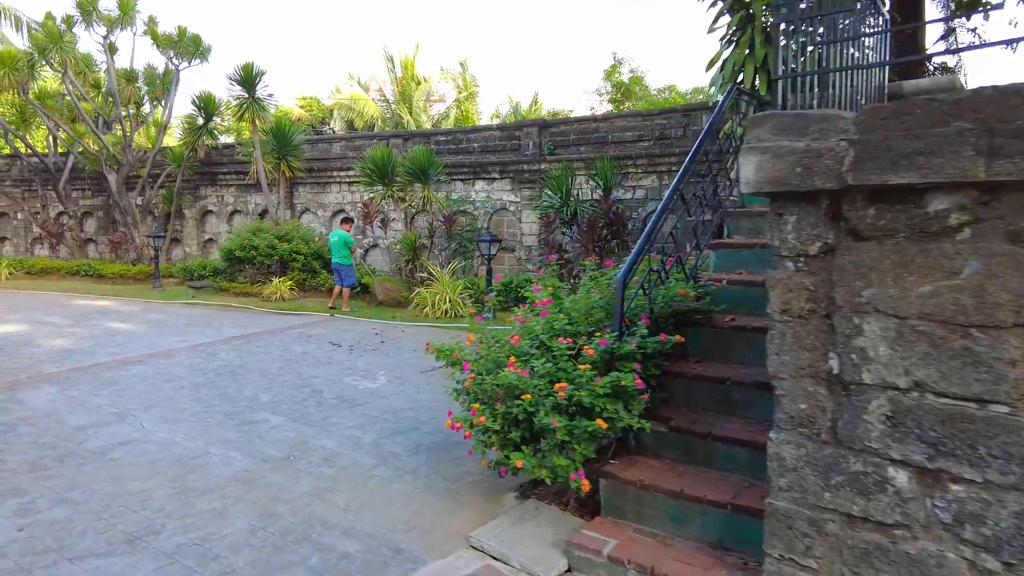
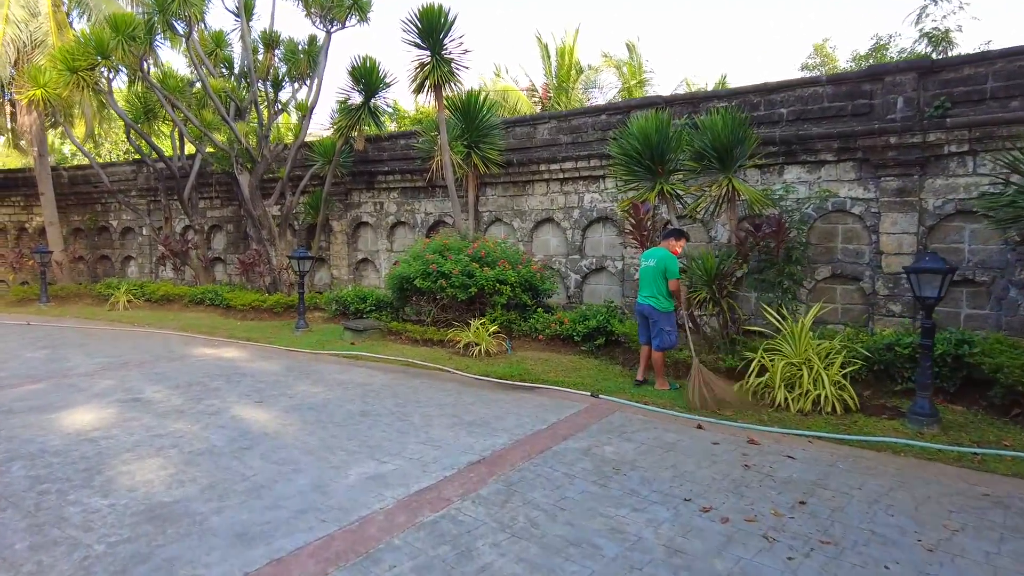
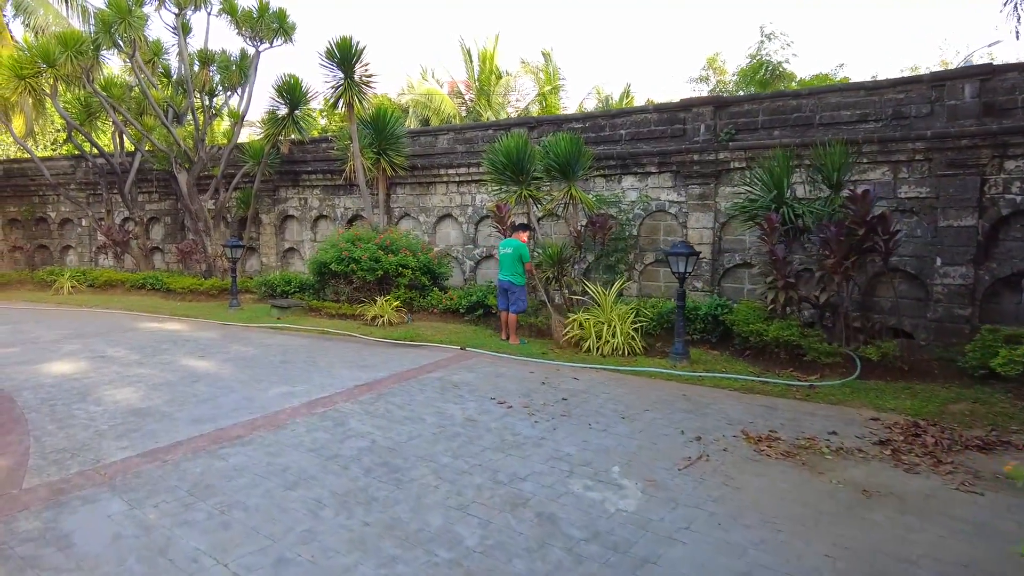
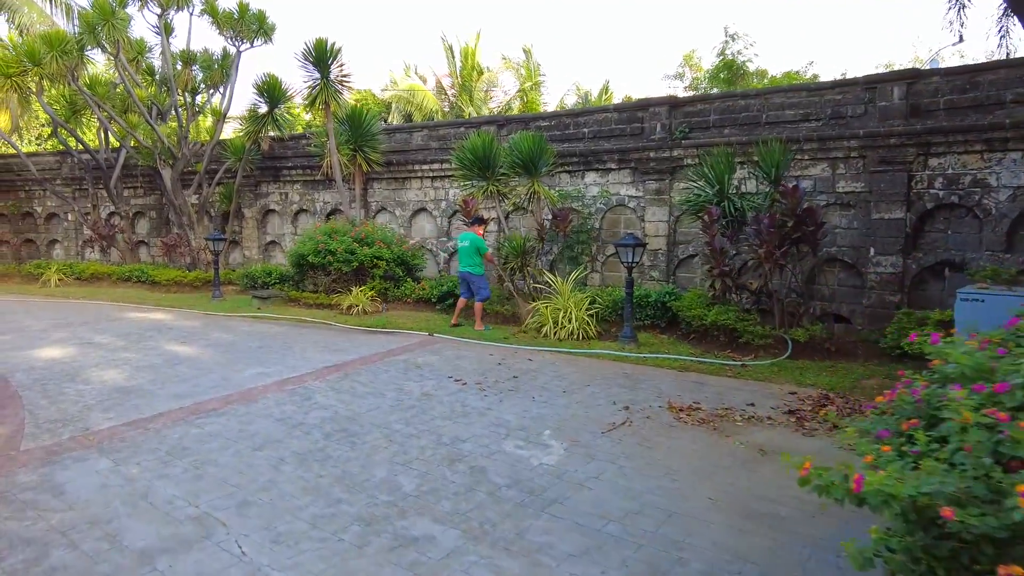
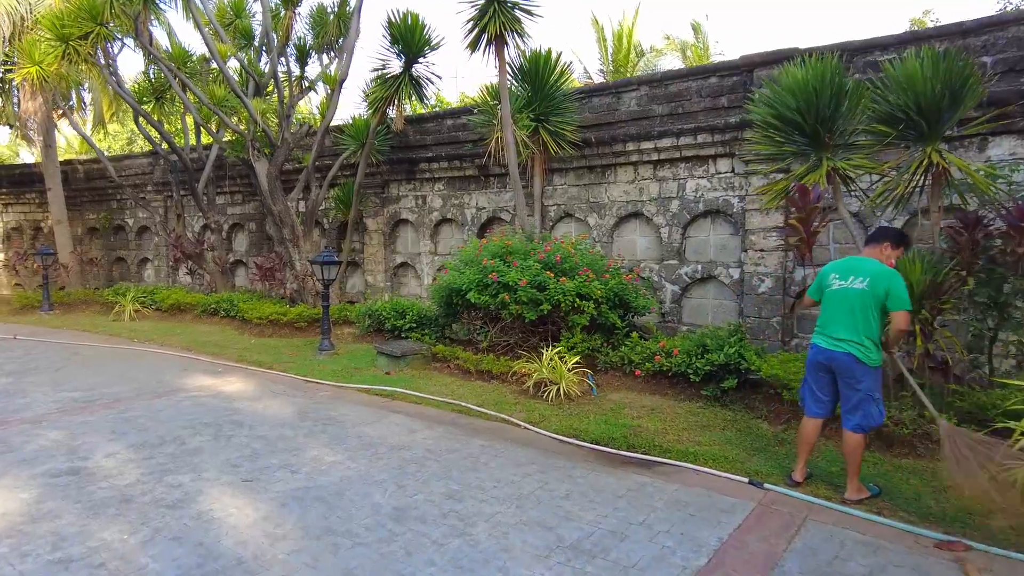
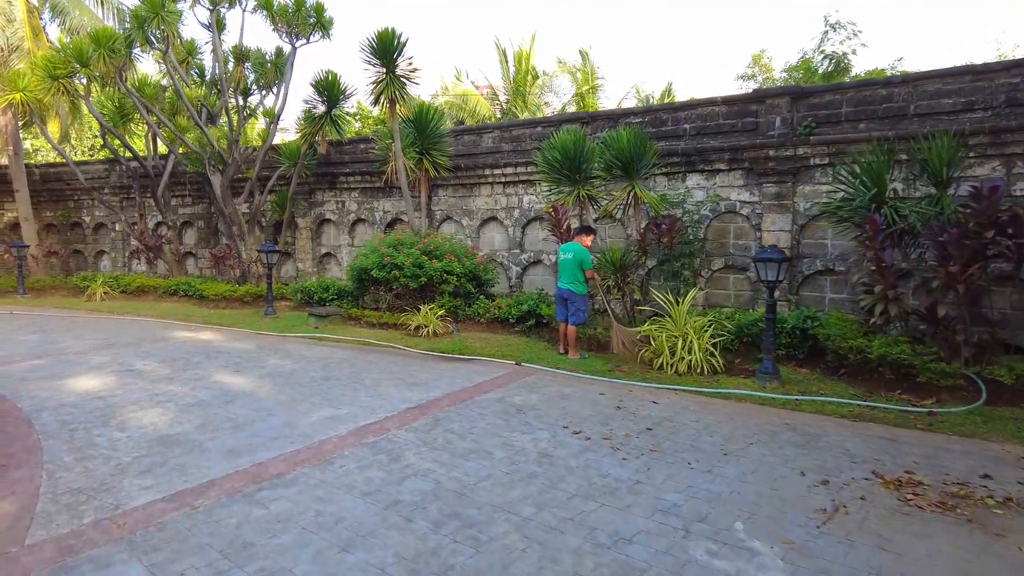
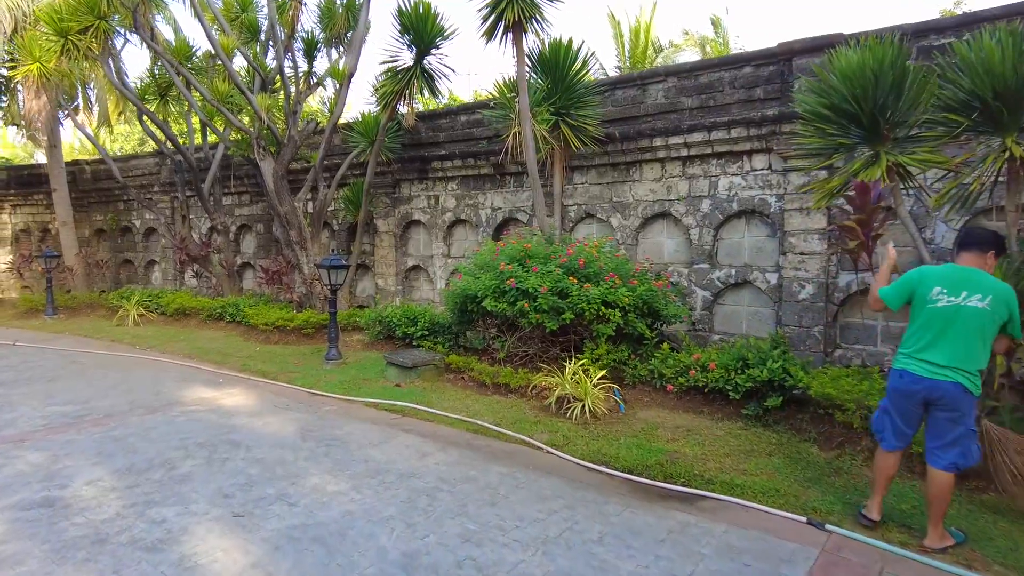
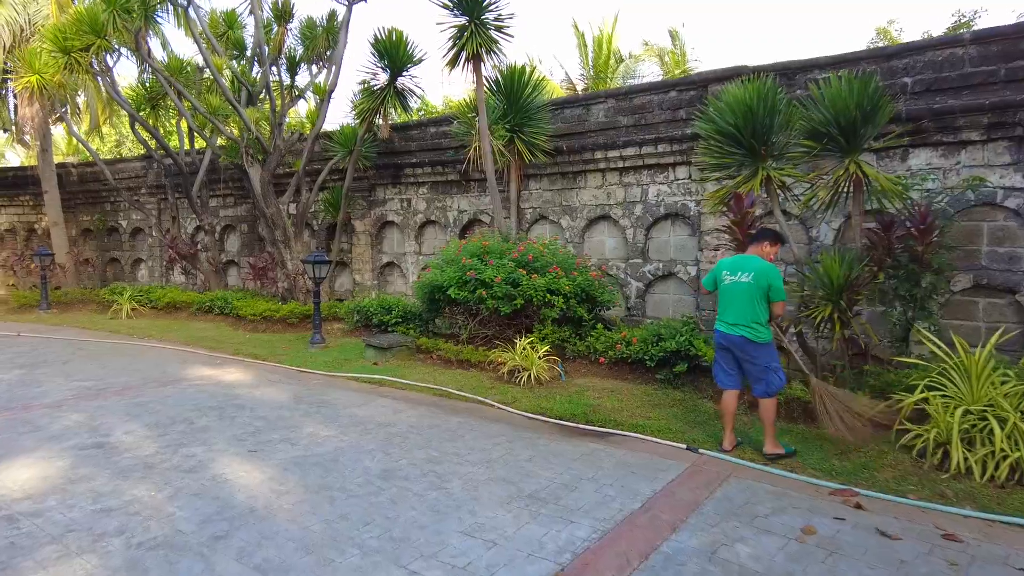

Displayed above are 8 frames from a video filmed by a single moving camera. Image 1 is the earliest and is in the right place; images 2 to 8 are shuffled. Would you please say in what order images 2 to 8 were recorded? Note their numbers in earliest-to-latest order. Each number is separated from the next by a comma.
4, 3, 6, 2, 8, 5, 7
